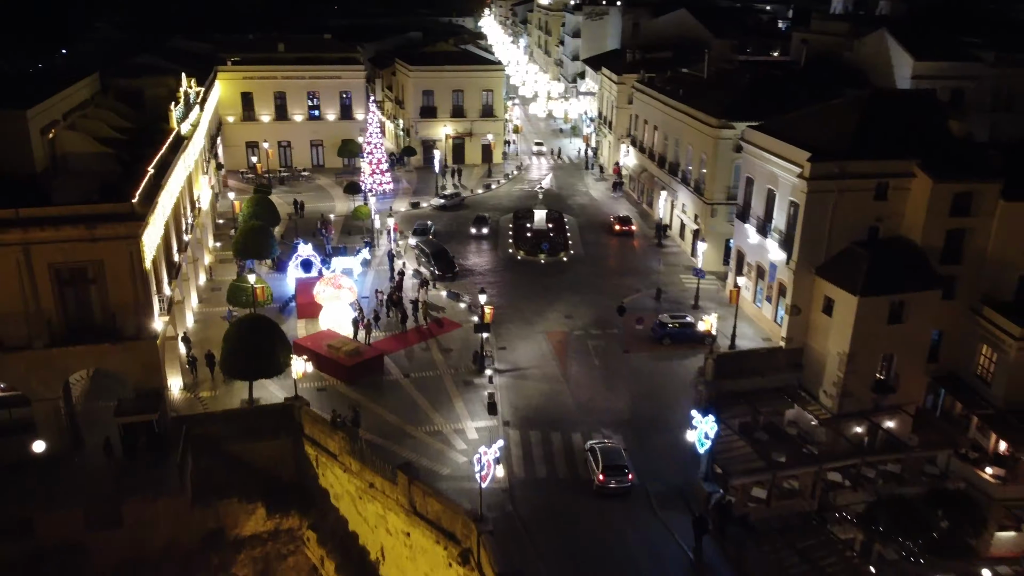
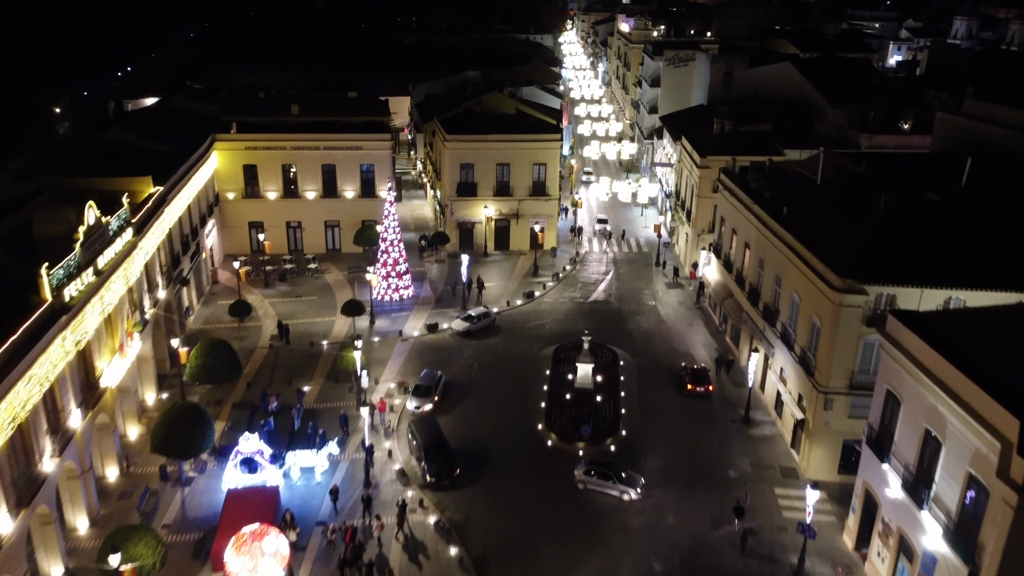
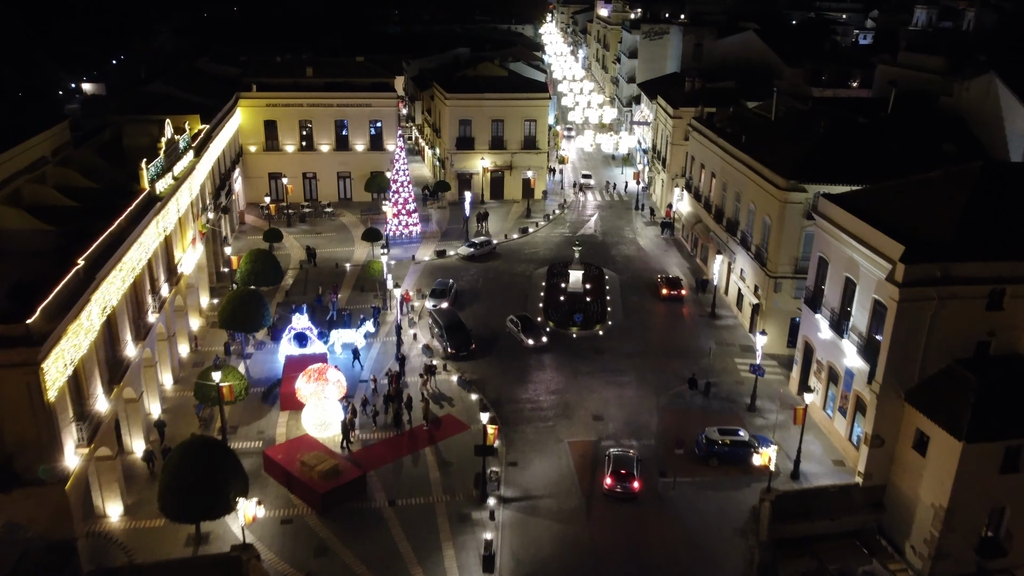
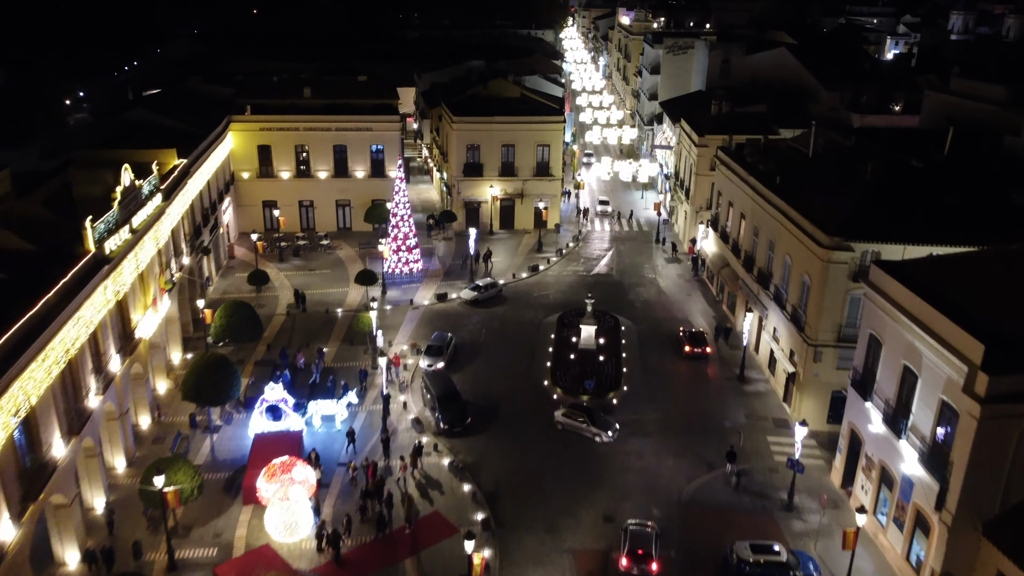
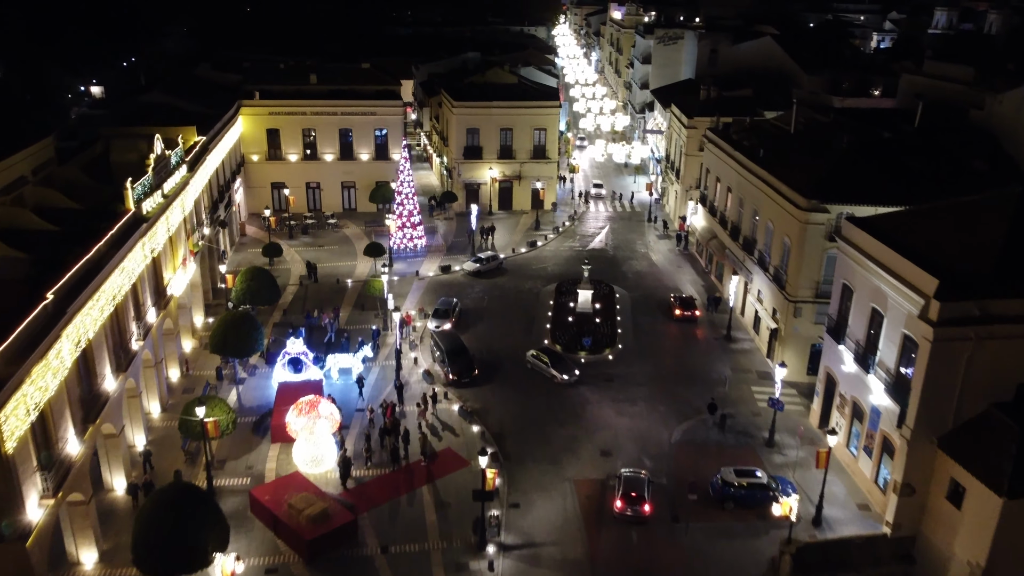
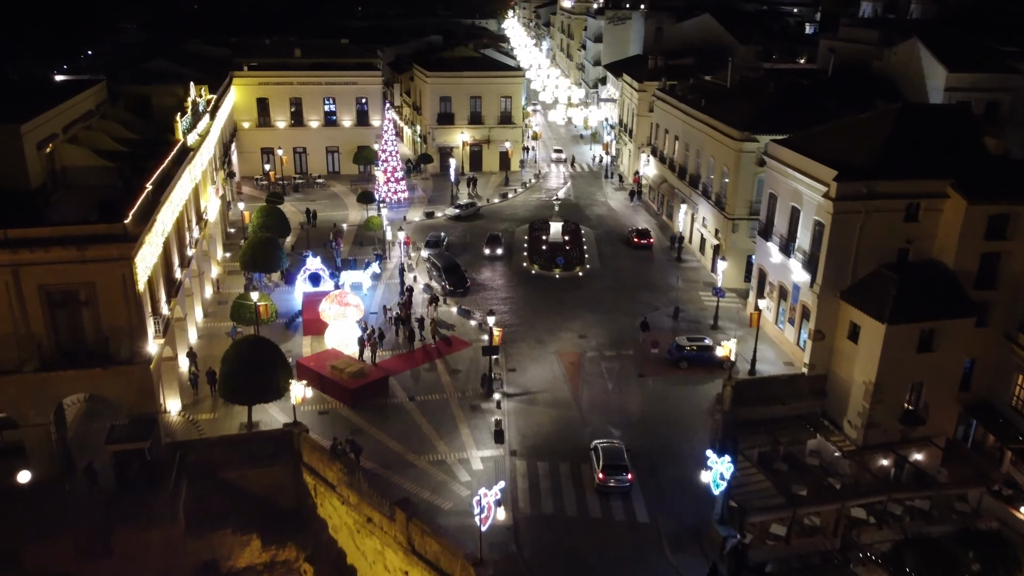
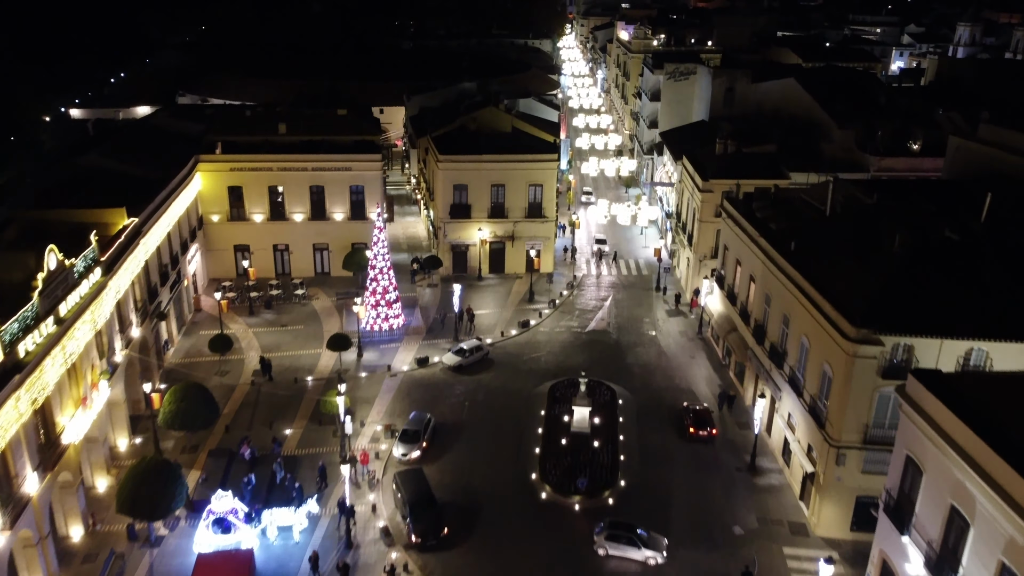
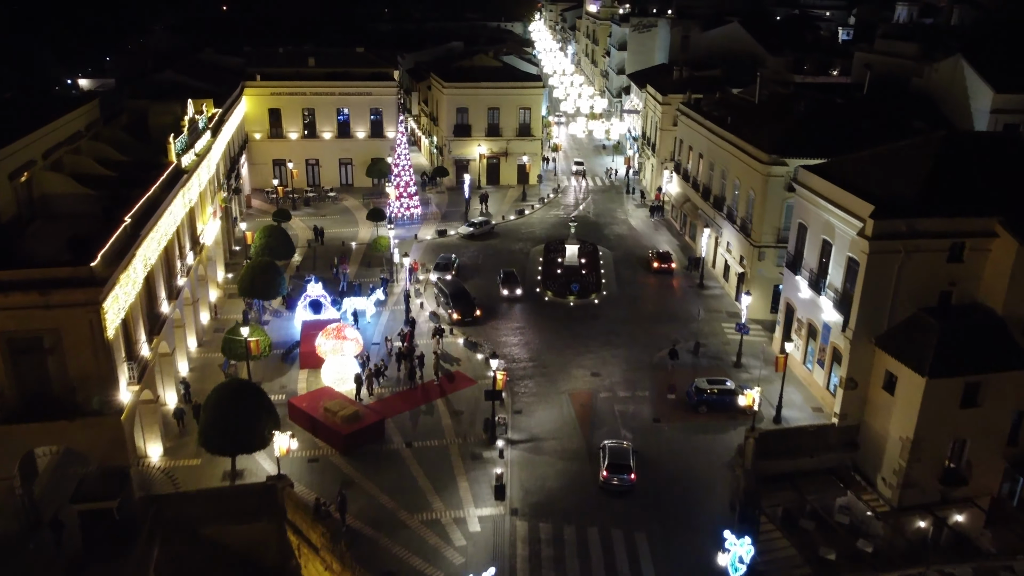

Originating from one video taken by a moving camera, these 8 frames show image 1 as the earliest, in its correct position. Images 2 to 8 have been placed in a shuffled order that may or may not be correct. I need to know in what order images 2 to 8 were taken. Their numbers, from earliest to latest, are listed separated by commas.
6, 8, 3, 5, 4, 2, 7
